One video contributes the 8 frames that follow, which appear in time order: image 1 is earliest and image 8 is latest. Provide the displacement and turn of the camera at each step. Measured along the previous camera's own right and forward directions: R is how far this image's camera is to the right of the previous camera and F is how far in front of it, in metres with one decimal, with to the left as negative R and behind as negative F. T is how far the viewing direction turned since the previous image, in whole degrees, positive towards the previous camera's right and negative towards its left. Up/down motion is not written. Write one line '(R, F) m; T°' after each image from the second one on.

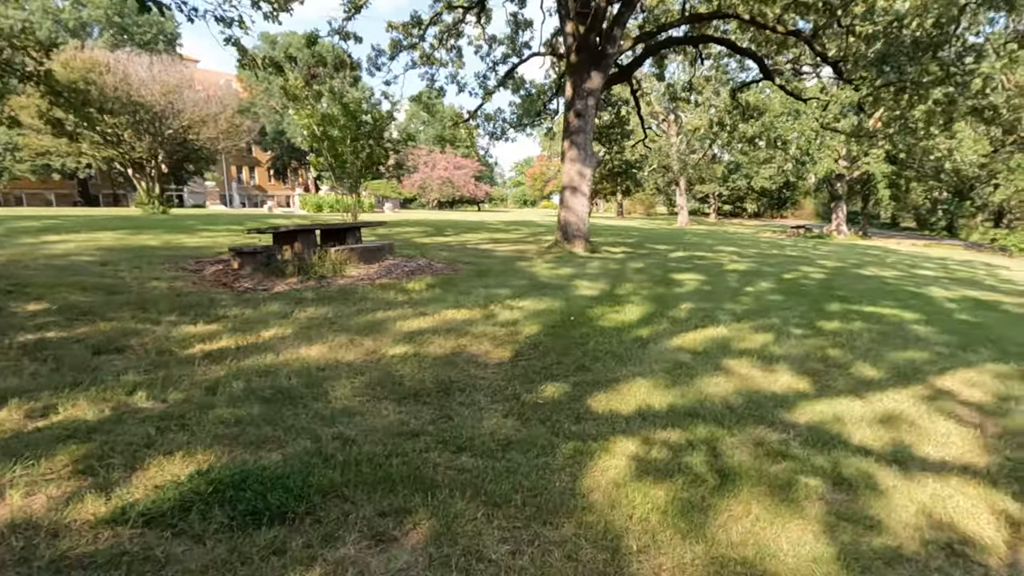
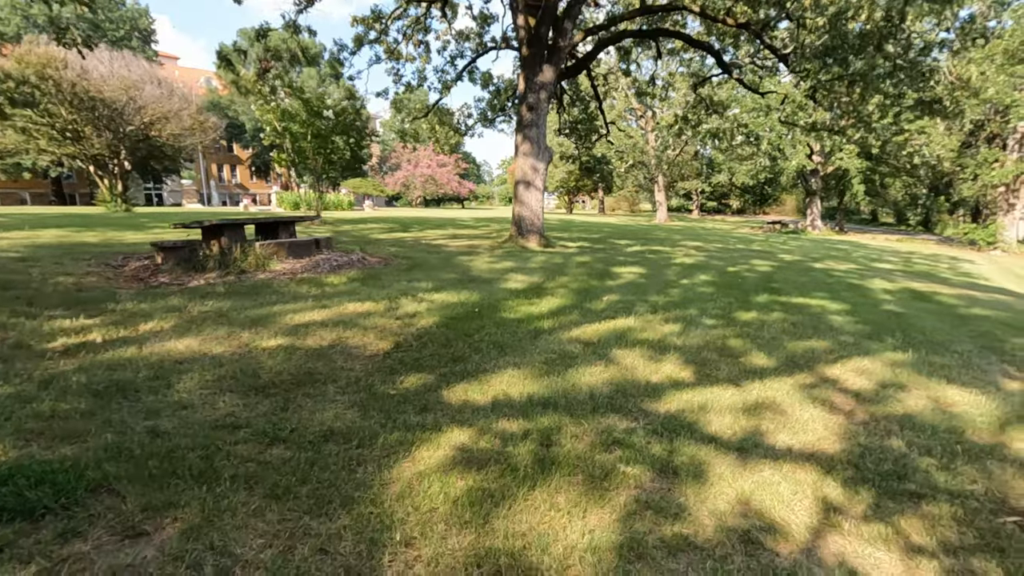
(+0.9, +0.1) m; +1°
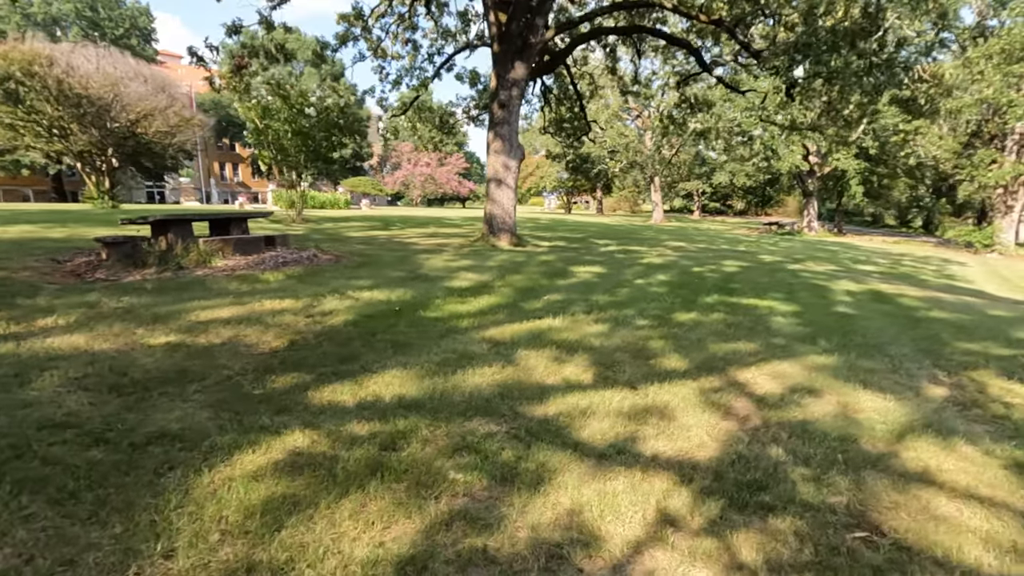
(+0.8, +0.1) m; -1°
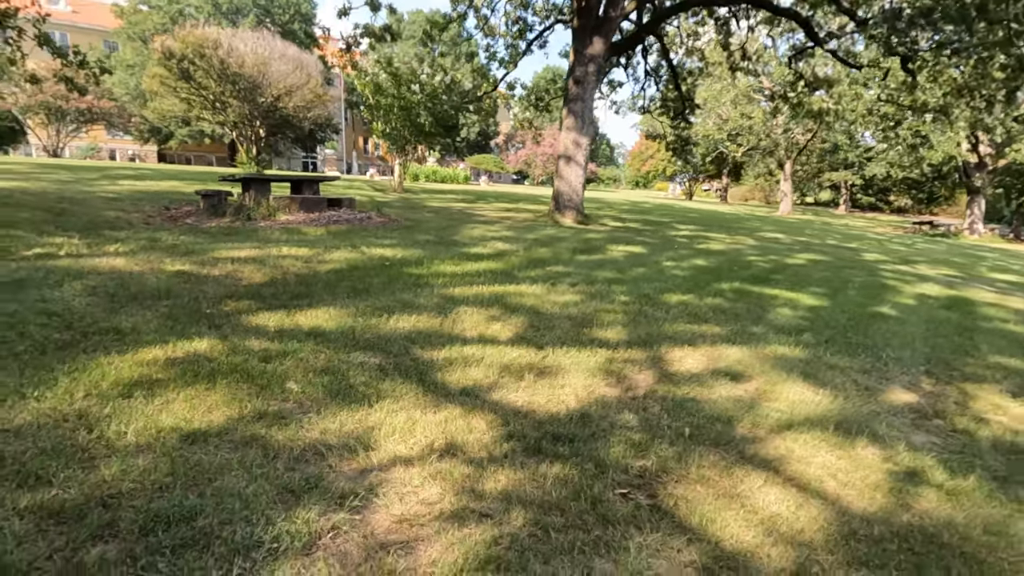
(+1.5, -0.1) m; -13°
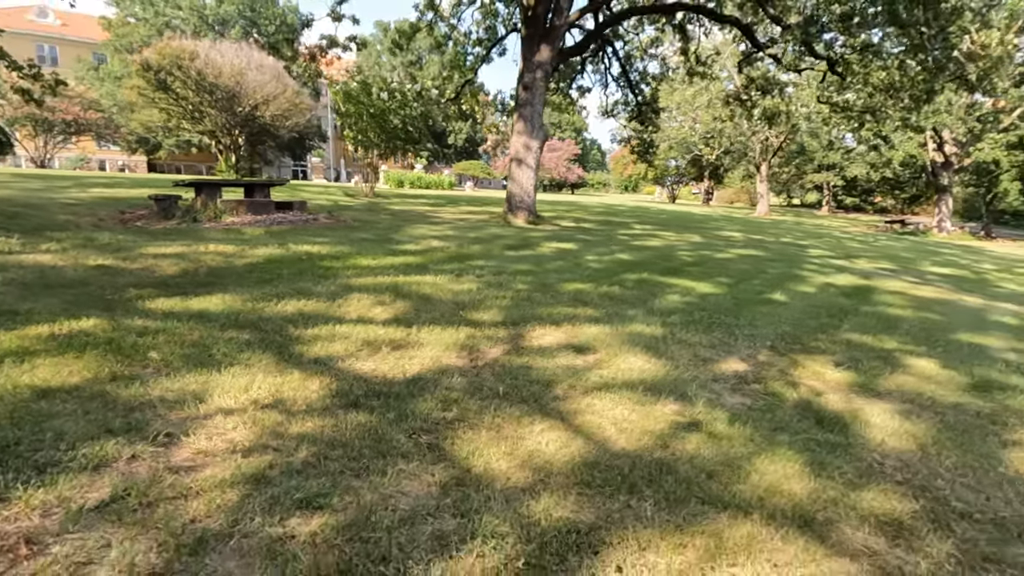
(+1.0, -0.4) m; 0°
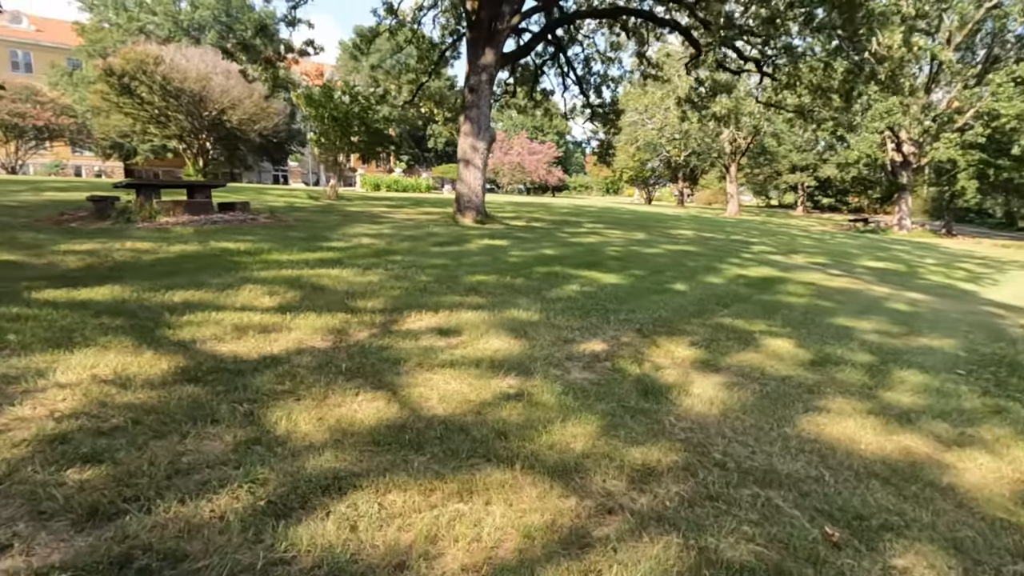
(+1.0, -0.3) m; +1°
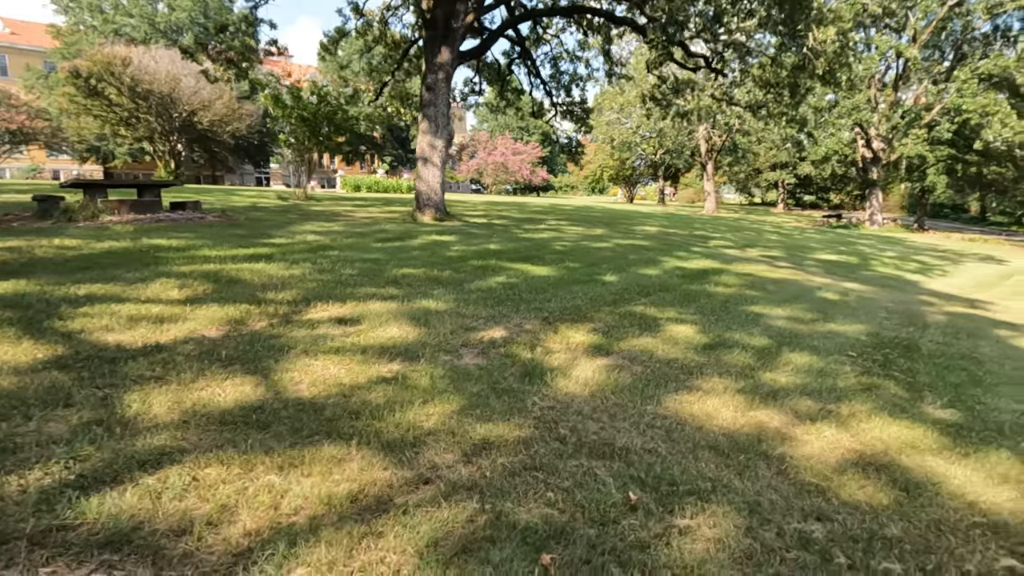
(+0.8, -0.1) m; +1°
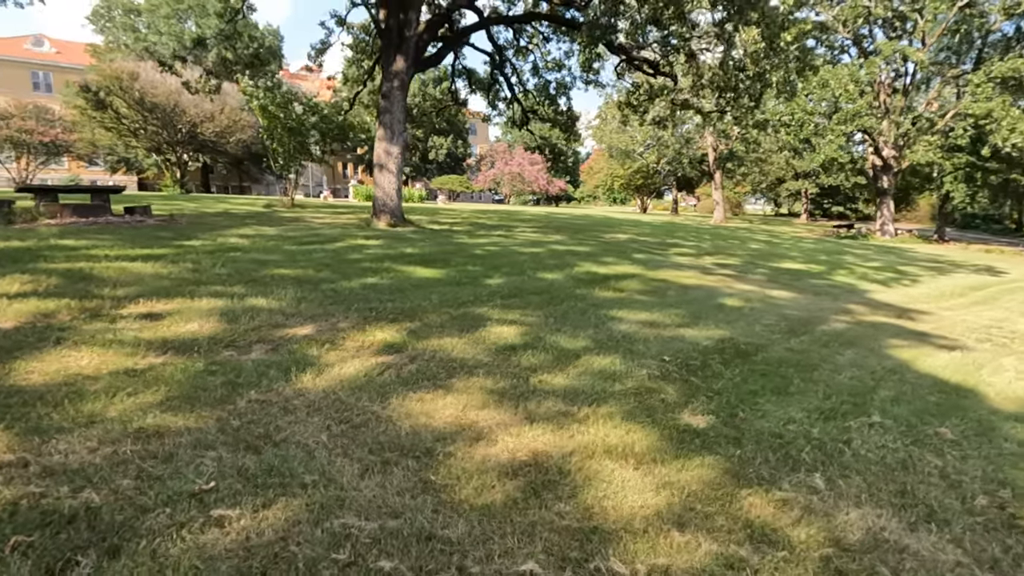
(+1.9, +0.1) m; -3°
